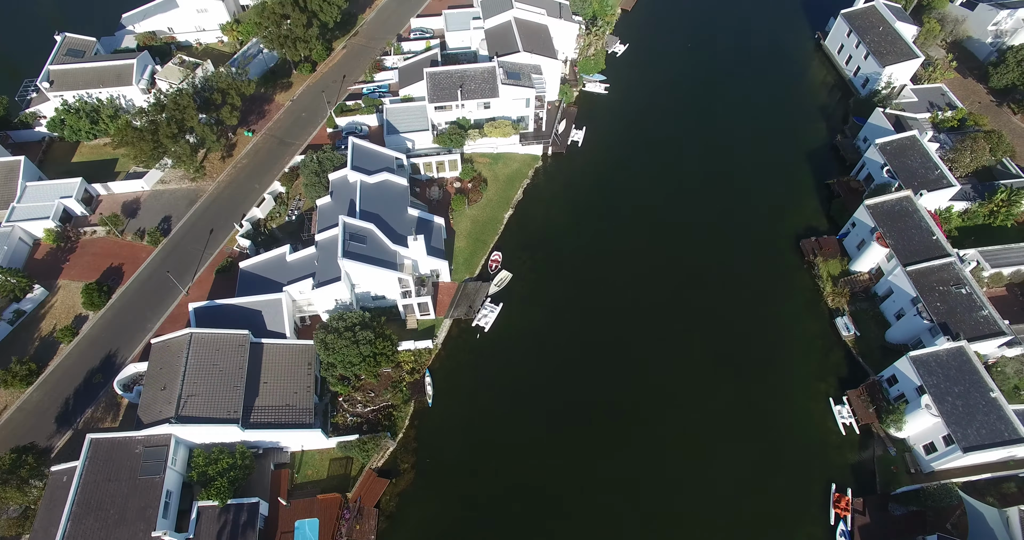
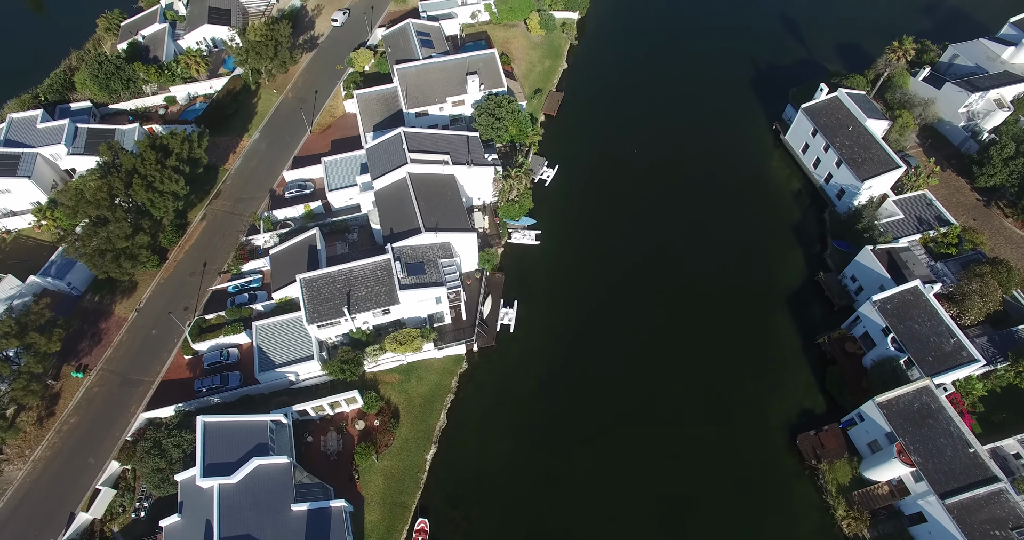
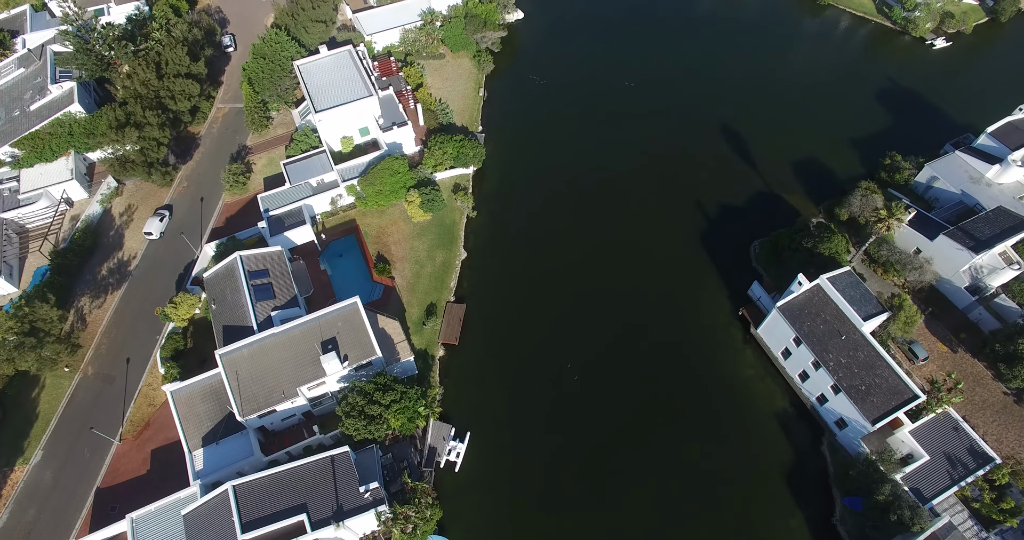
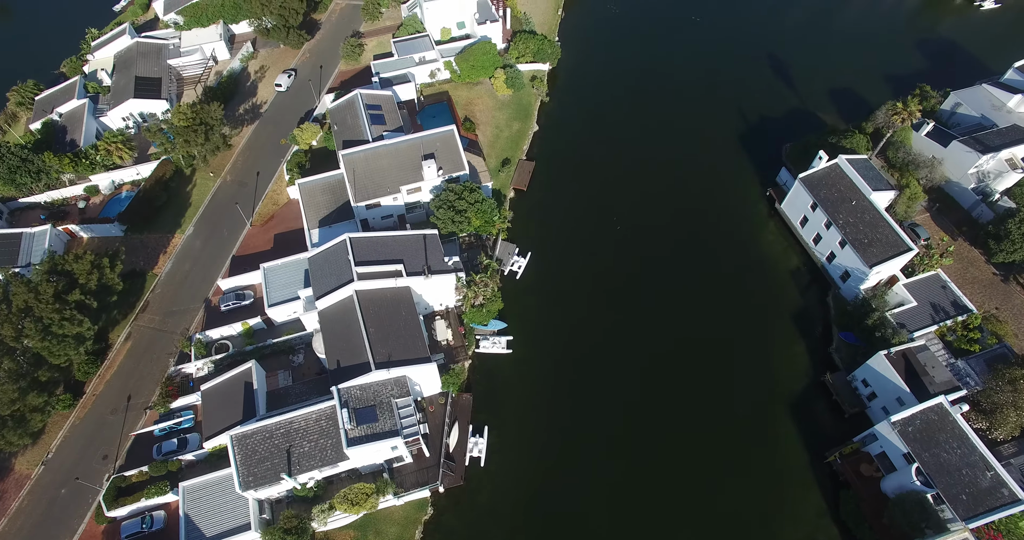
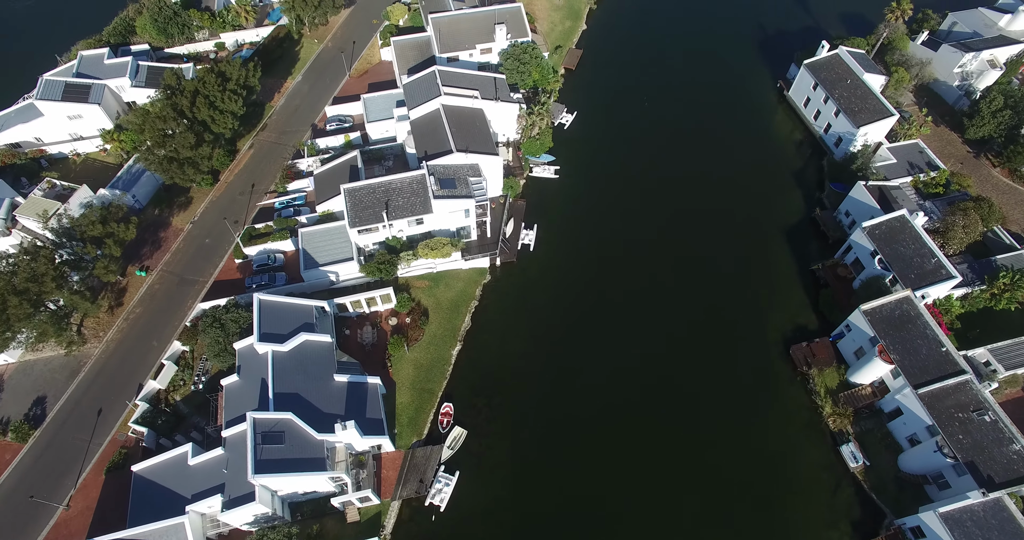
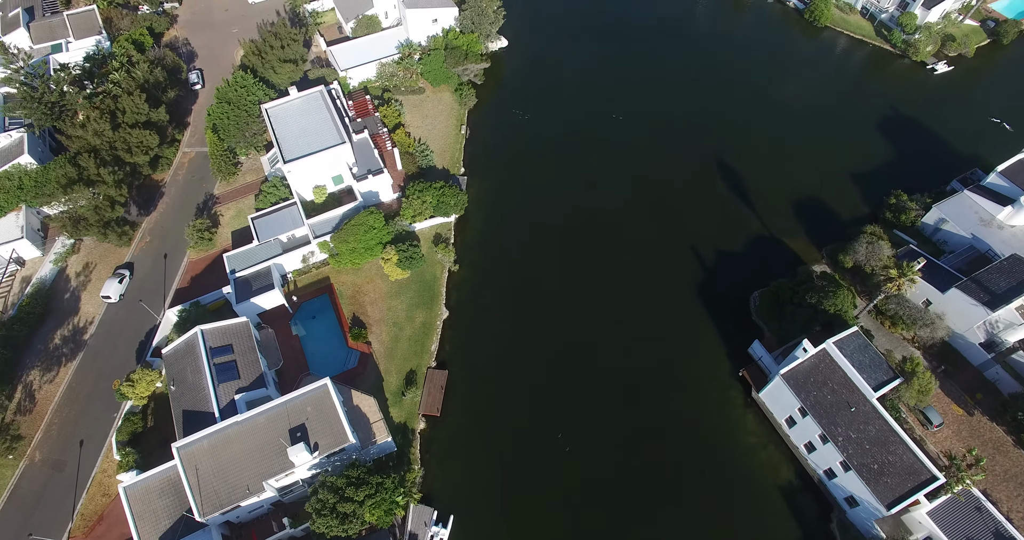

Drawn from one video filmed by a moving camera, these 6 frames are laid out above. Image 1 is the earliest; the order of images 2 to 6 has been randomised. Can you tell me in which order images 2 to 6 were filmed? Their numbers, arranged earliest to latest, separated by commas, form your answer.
5, 2, 4, 3, 6
